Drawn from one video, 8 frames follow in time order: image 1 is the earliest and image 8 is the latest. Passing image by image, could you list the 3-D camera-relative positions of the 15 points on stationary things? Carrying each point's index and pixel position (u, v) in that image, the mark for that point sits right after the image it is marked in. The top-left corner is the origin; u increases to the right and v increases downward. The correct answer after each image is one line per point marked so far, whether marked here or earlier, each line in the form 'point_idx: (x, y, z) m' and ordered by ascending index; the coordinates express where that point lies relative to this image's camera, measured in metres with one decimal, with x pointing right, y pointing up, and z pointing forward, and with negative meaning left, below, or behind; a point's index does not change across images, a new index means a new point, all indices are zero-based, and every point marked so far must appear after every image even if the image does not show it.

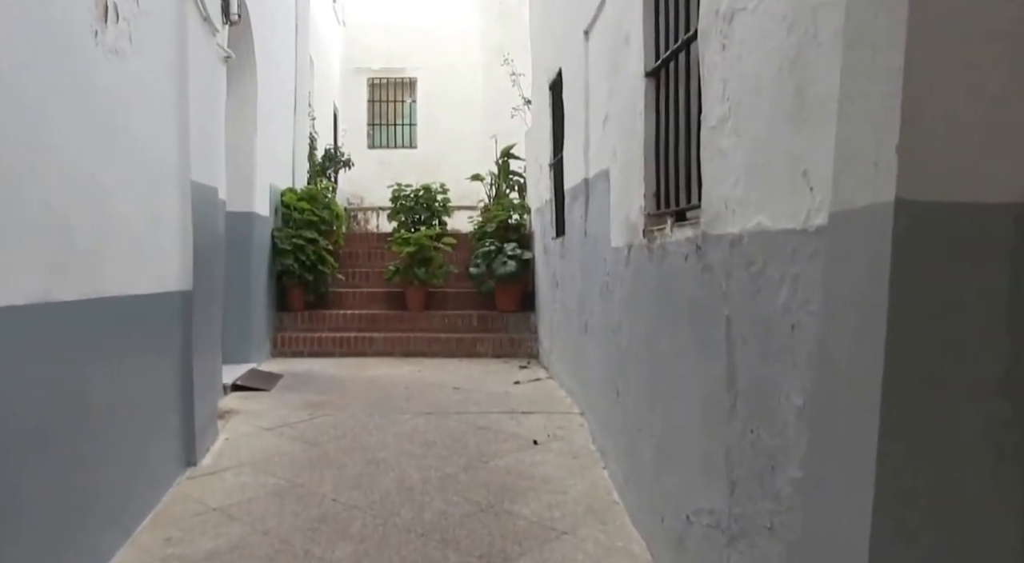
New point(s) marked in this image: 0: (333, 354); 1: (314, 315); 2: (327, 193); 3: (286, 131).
0: (-1.5, -0.6, +7.0) m
1: (-1.7, -0.3, +7.2) m
2: (-1.6, +0.8, +7.5) m
3: (-2.0, +1.3, +7.3) m
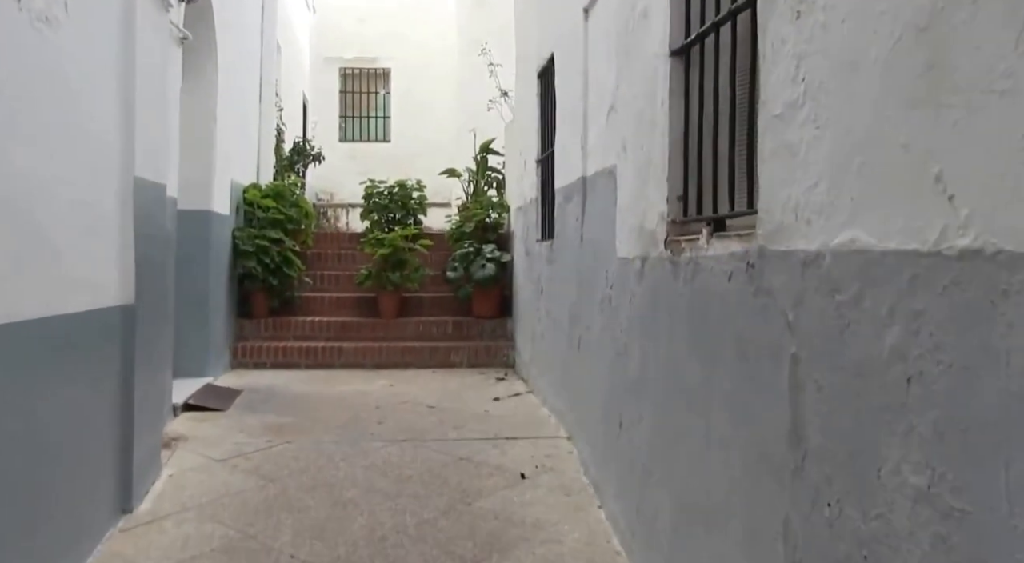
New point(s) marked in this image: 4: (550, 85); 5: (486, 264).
0: (-1.6, -0.6, +6.4) m
1: (-1.8, -0.3, +6.7) m
2: (-1.8, +0.8, +7.0) m
3: (-2.1, +1.3, +6.7) m
4: (+0.3, +1.3, +5.6) m
5: (-0.2, +0.1, +6.9) m
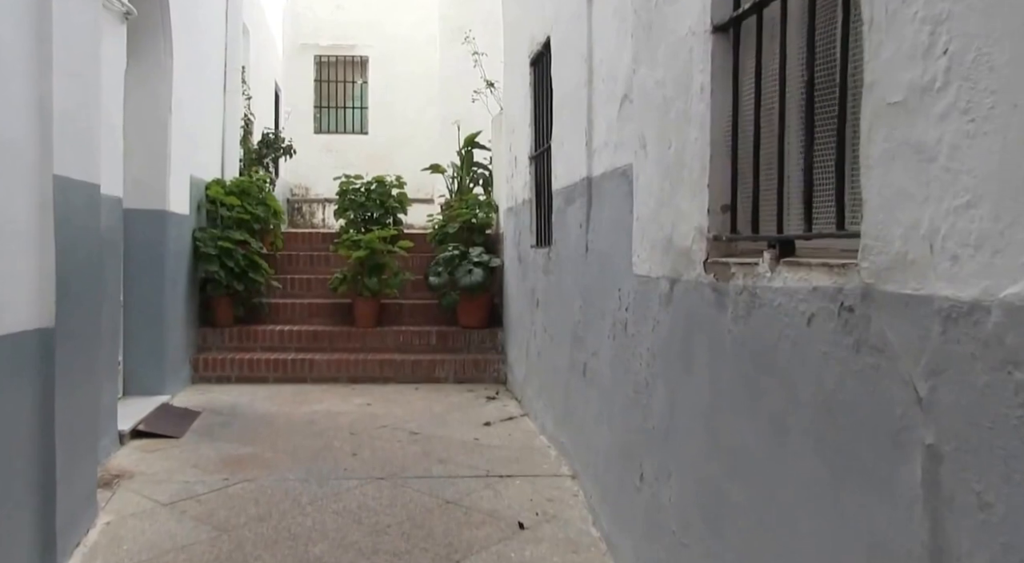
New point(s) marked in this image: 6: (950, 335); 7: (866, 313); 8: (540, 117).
0: (-1.7, -0.7, +5.9) m
1: (-1.9, -0.4, +6.1) m
2: (-1.9, +0.7, +6.4) m
3: (-2.2, +1.2, +6.2) m
4: (+0.2, +1.2, +5.1) m
5: (-0.3, +0.1, +6.4) m
6: (+0.6, -0.1, +1.1) m
7: (+0.5, -0.1, +1.3) m
8: (+0.2, +1.0, +5.3) m
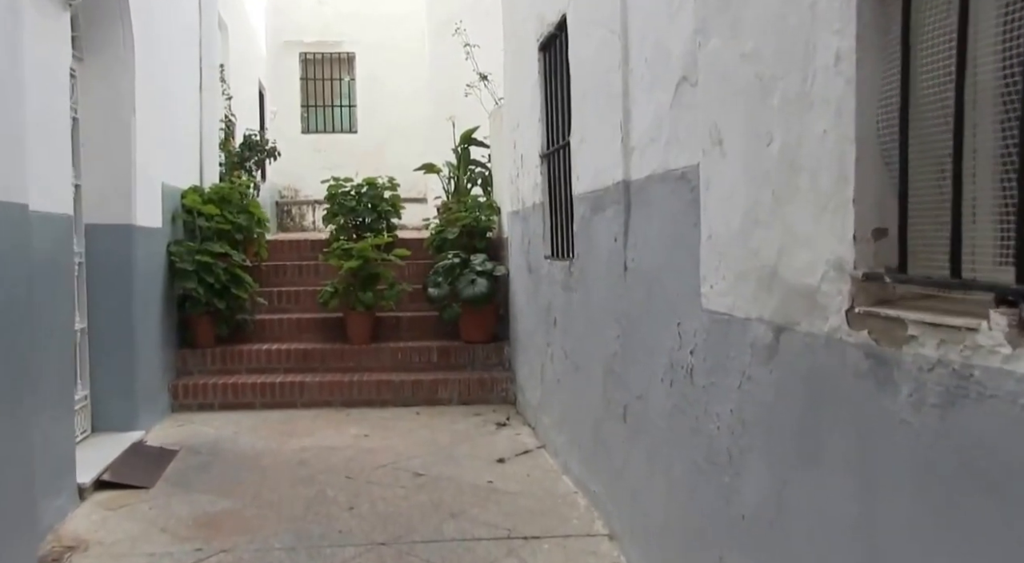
0: (-1.6, -0.8, +5.3) m
1: (-1.9, -0.5, +5.5) m
2: (-1.8, +0.6, +5.8) m
3: (-2.1, +1.1, +5.5) m
4: (+0.3, +1.2, +4.5) m
5: (-0.3, 0.0, +5.8) m
6: (+0.7, -0.2, +0.5) m
7: (+0.7, -0.1, +0.7) m
8: (+0.2, +1.0, +4.7) m
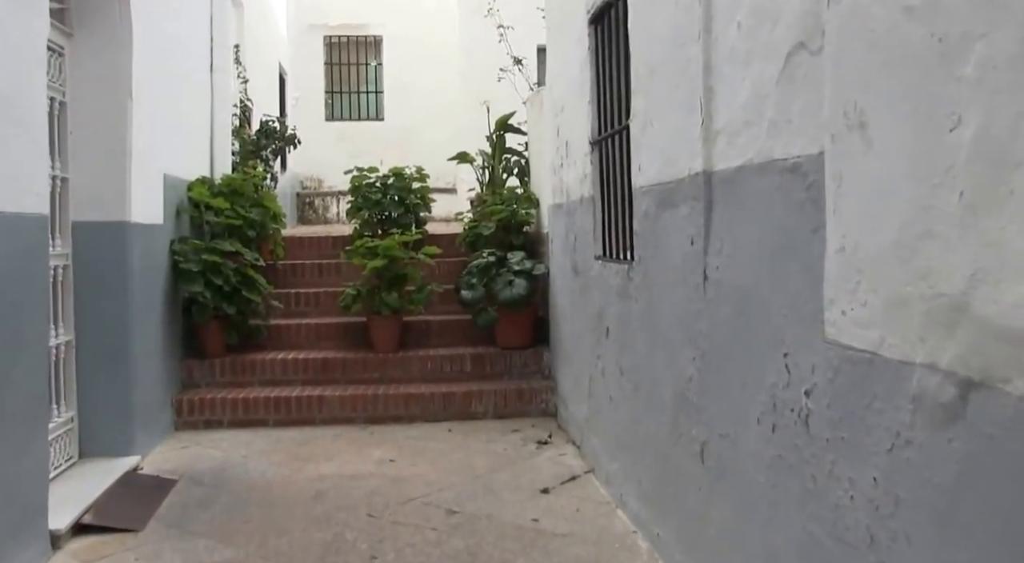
0: (-1.4, -0.8, +4.8) m
1: (-1.6, -0.5, +5.0) m
2: (-1.6, +0.6, +5.3) m
3: (-1.9, +1.1, +5.0) m
4: (+0.5, +1.1, +3.9) m
5: (0.0, 0.0, +5.2) m
6: (+0.8, -0.2, -0.1) m
7: (+0.7, -0.2, +0.1) m
8: (+0.5, +0.9, +4.0) m
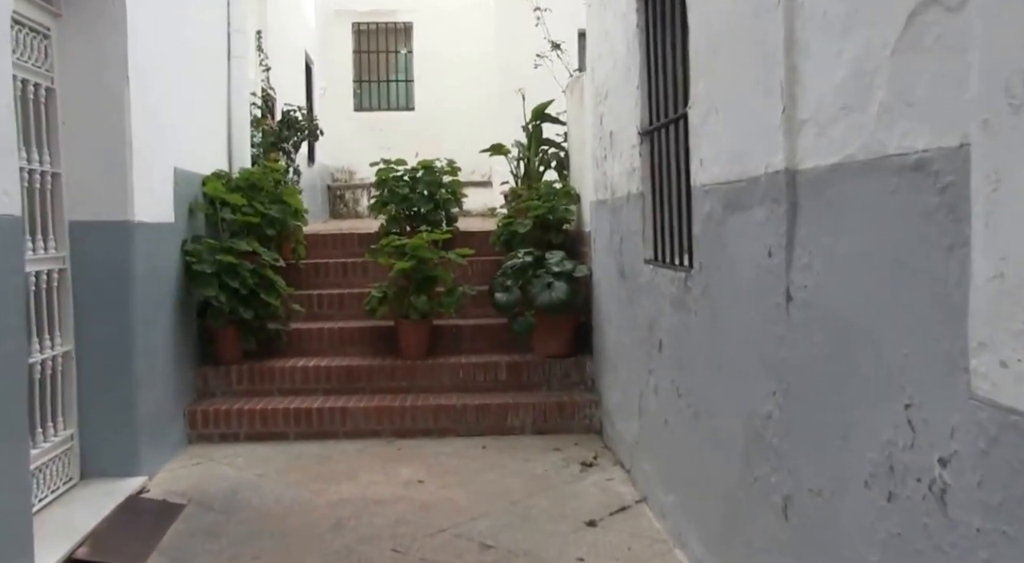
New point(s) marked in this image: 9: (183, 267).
0: (-1.2, -0.8, +4.4) m
1: (-1.4, -0.5, +4.7) m
2: (-1.4, +0.6, +4.9) m
3: (-1.7, +1.1, +4.7) m
4: (+0.7, +1.1, +3.4) m
5: (+0.2, 0.0, +4.8) m
6: (+0.8, -0.3, -0.5) m
7: (+0.8, -0.3, -0.3) m
8: (+0.6, +0.9, +3.6) m
9: (-1.7, +0.1, +4.3) m
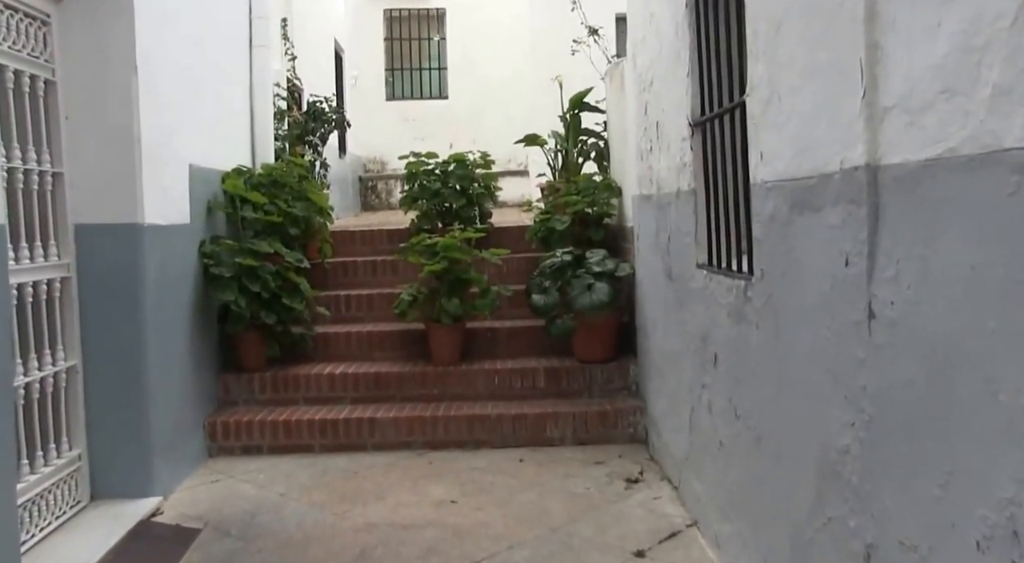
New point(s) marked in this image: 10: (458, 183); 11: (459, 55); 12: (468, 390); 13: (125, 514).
0: (-1.0, -0.8, +4.2) m
1: (-1.2, -0.5, +4.4) m
2: (-1.2, +0.6, +4.7) m
3: (-1.5, +1.1, +4.4) m
4: (+0.8, +1.1, +3.1) m
5: (+0.4, 0.0, +4.5) m
6: (+0.8, -0.4, -0.8) m
7: (+0.8, -0.4, -0.7) m
8: (+0.8, +0.9, +3.3) m
9: (-1.5, +0.1, +4.0) m
10: (-0.3, +0.6, +5.2) m
11: (-0.7, +2.8, +10.4) m
12: (-0.2, -0.6, +4.5) m
13: (-1.5, -0.9, +3.2) m
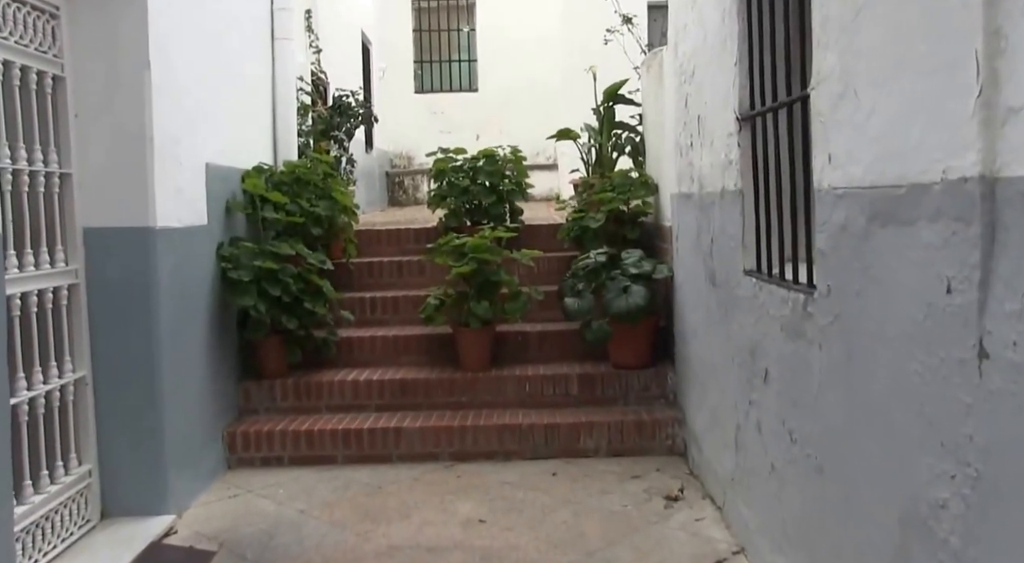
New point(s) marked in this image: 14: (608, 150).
0: (-0.9, -0.8, +4.0) m
1: (-1.0, -0.5, +4.2) m
2: (-1.0, +0.6, +4.5) m
3: (-1.3, +1.1, +4.2) m
4: (+0.9, +1.0, +2.8) m
5: (+0.6, 0.0, +4.3) m
6: (+0.8, -0.5, -1.1) m
7: (+0.8, -0.4, -0.9) m
8: (+0.9, +0.9, +3.0) m
9: (-1.3, 0.0, +3.8) m
10: (-0.1, +0.6, +5.0) m
11: (-0.3, +2.8, +10.1) m
12: (-0.1, -0.6, +4.3) m
13: (-1.3, -0.9, +3.0) m
14: (+0.7, +0.9, +5.7) m
